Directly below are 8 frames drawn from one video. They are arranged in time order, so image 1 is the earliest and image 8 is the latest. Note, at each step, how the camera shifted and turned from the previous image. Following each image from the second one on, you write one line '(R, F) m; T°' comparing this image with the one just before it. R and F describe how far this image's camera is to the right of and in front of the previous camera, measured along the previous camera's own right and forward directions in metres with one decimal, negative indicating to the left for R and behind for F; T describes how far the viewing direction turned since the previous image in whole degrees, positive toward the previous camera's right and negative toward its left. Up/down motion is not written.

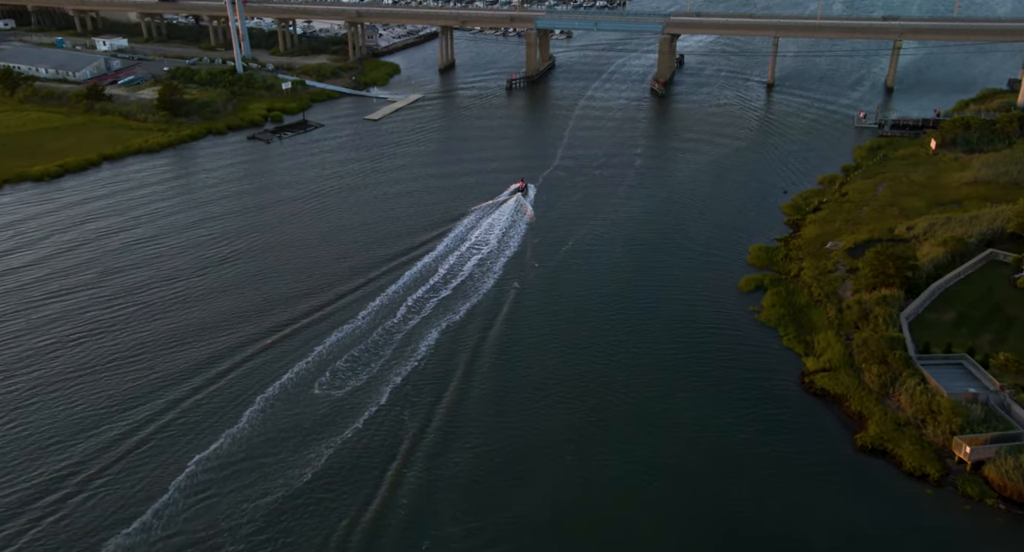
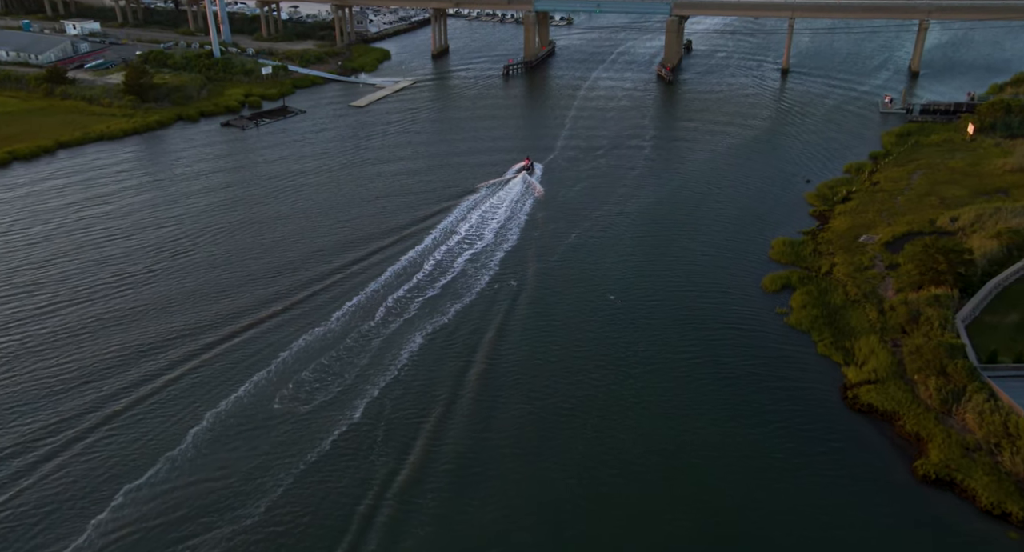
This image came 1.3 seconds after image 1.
(+0.2, +3.4) m; 0°
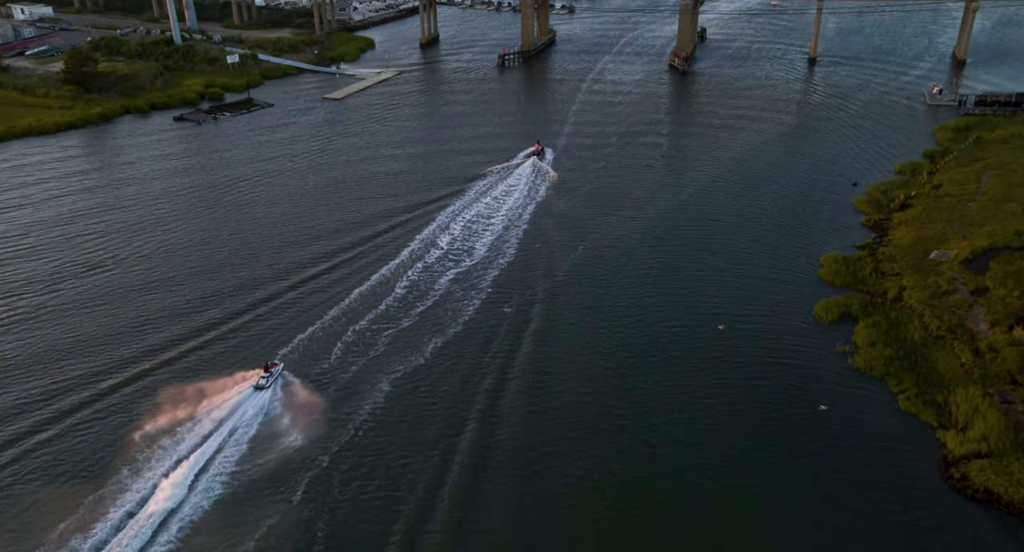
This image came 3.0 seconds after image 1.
(+0.2, +5.2) m; 0°
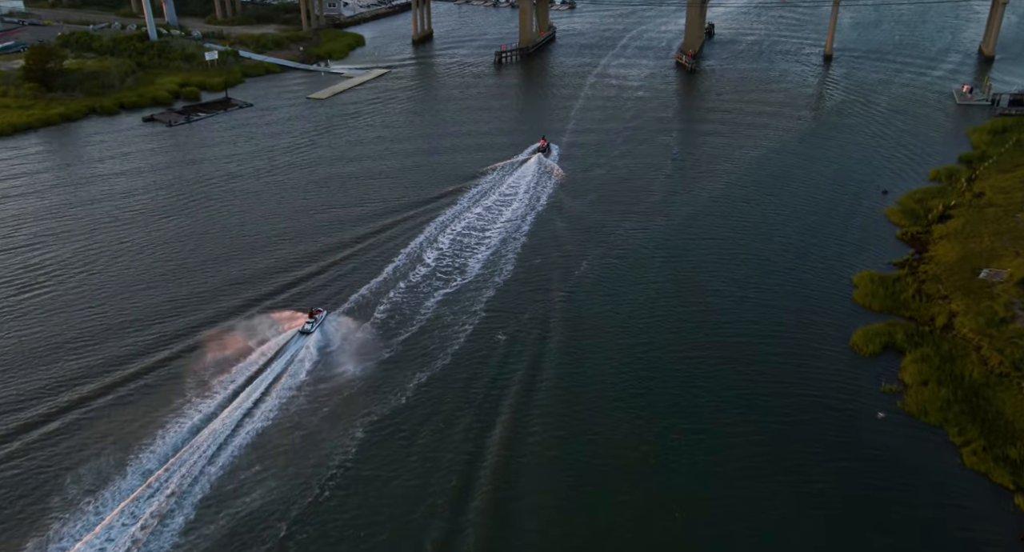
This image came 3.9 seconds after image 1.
(+0.1, +2.7) m; 0°
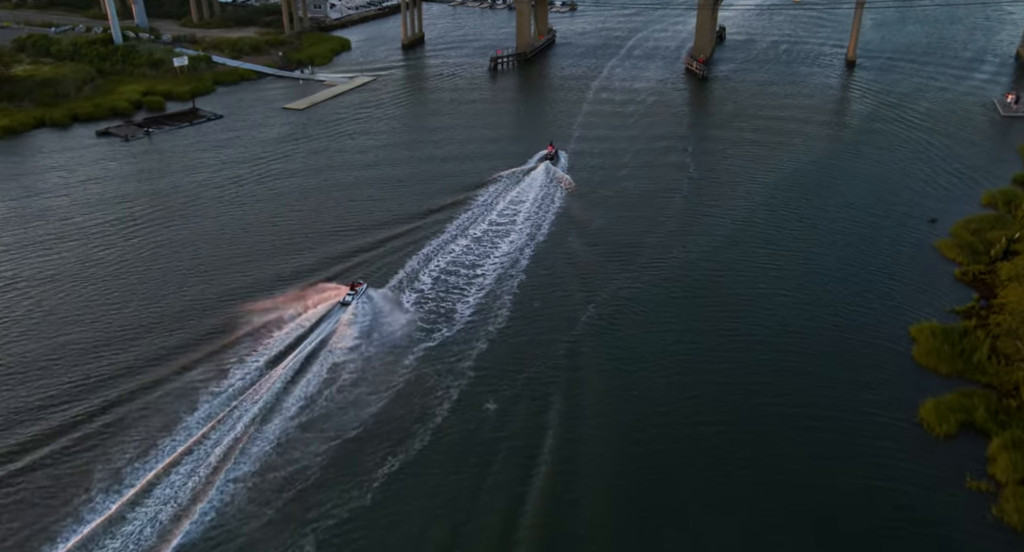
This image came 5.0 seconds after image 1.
(+0.1, +3.4) m; 0°
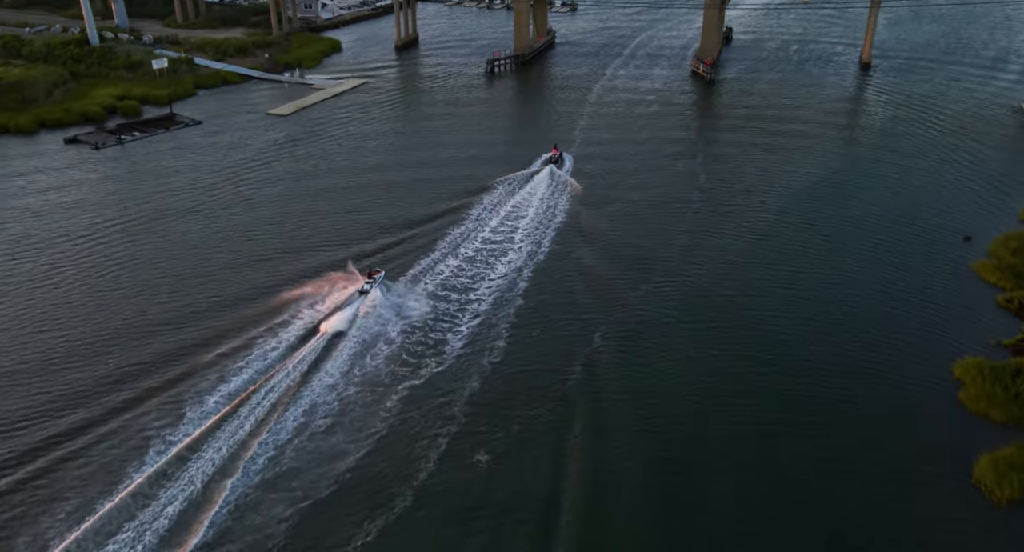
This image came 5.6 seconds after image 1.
(+0.1, +1.9) m; 0°
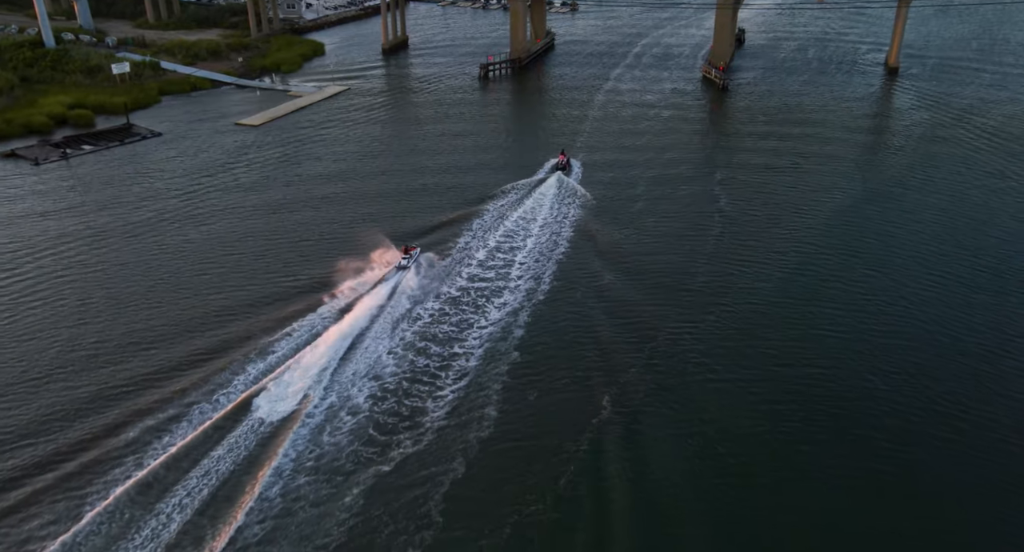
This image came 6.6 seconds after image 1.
(+0.1, +3.2) m; 0°
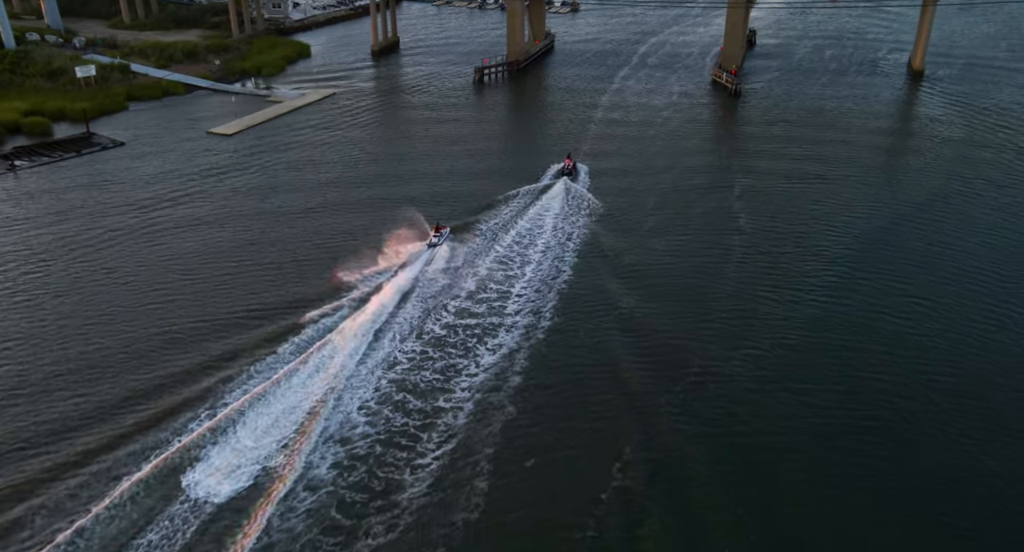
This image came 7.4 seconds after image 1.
(+0.1, +2.5) m; 0°
